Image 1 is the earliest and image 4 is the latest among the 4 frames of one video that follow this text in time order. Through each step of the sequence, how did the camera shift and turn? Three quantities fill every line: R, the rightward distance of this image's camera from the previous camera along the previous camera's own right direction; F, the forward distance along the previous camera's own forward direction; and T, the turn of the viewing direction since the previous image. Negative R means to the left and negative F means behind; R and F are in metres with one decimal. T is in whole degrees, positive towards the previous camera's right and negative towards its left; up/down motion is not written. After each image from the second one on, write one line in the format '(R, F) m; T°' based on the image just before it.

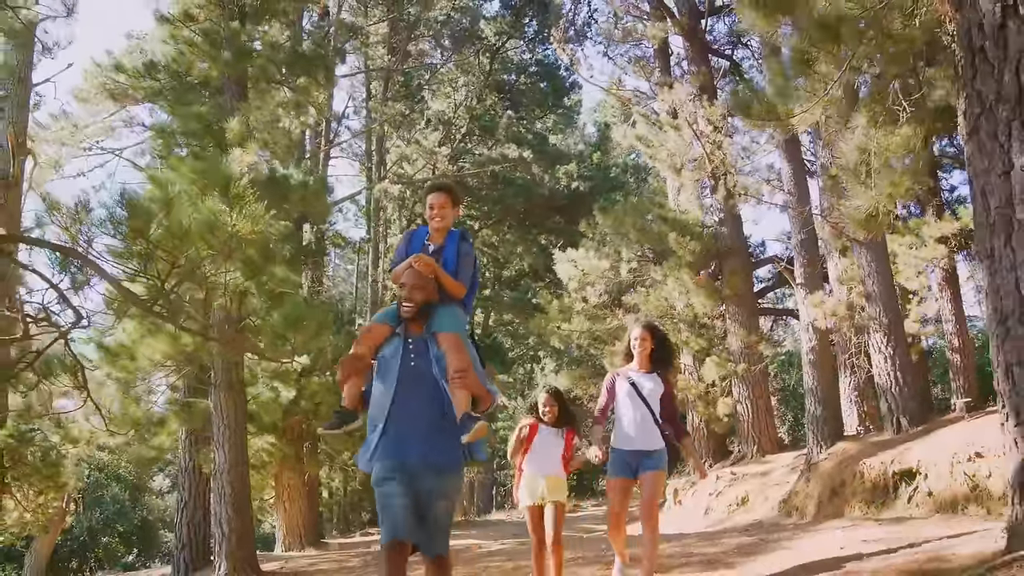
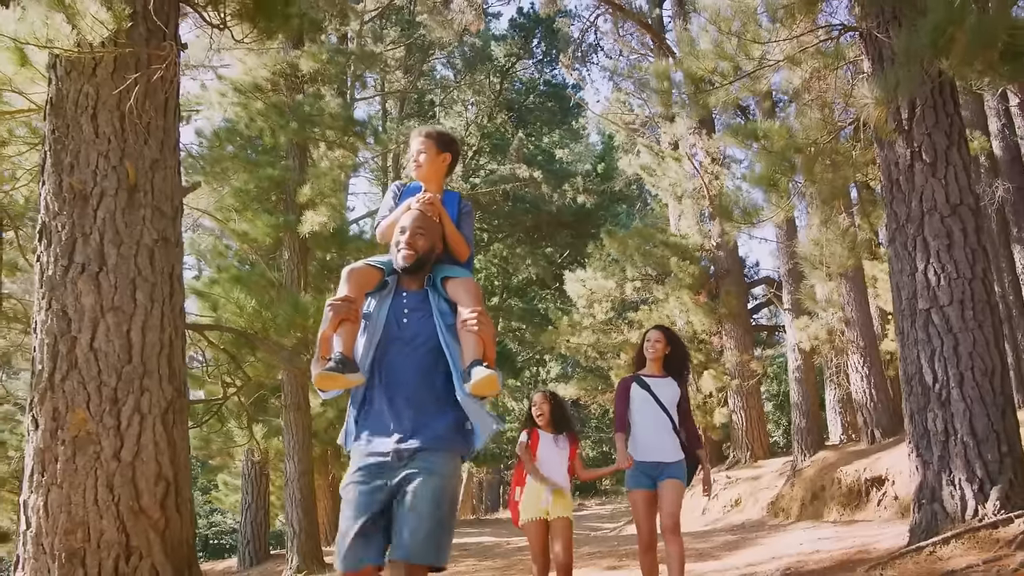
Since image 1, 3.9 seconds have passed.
(-0.3, -1.4) m; 0°
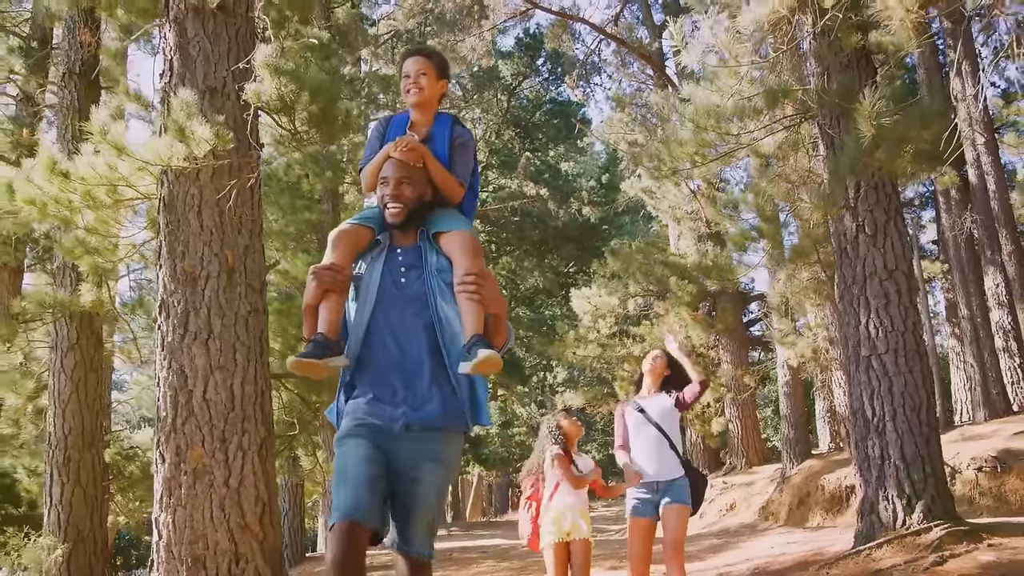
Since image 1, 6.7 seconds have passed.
(-0.1, -1.1) m; 0°
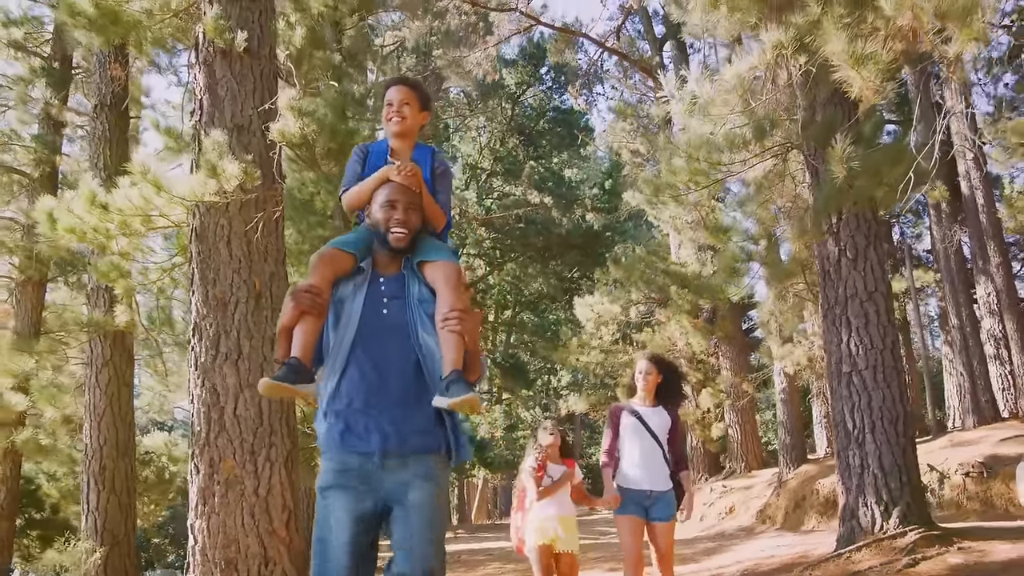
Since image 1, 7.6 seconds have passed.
(0.0, -0.5) m; 0°
